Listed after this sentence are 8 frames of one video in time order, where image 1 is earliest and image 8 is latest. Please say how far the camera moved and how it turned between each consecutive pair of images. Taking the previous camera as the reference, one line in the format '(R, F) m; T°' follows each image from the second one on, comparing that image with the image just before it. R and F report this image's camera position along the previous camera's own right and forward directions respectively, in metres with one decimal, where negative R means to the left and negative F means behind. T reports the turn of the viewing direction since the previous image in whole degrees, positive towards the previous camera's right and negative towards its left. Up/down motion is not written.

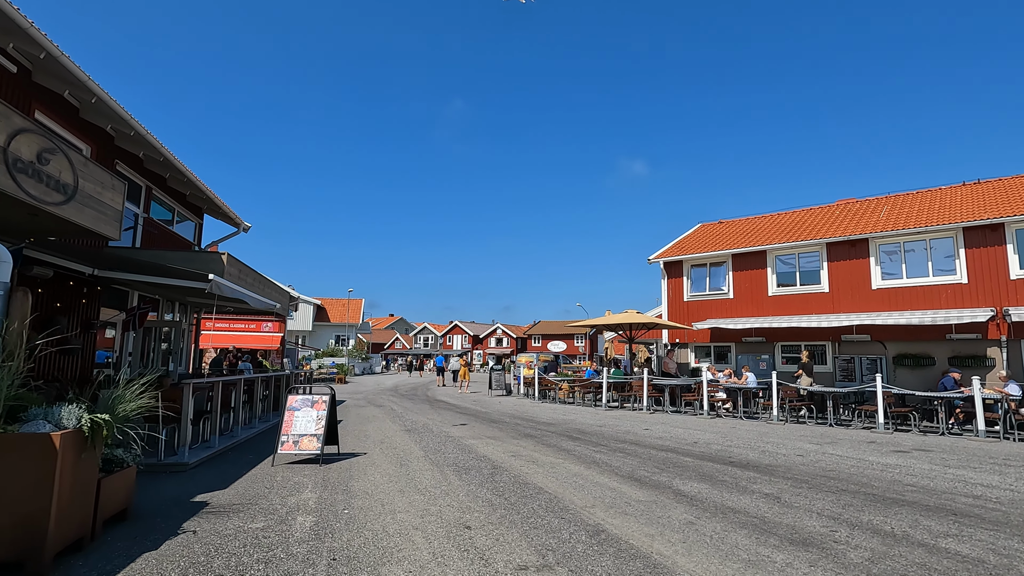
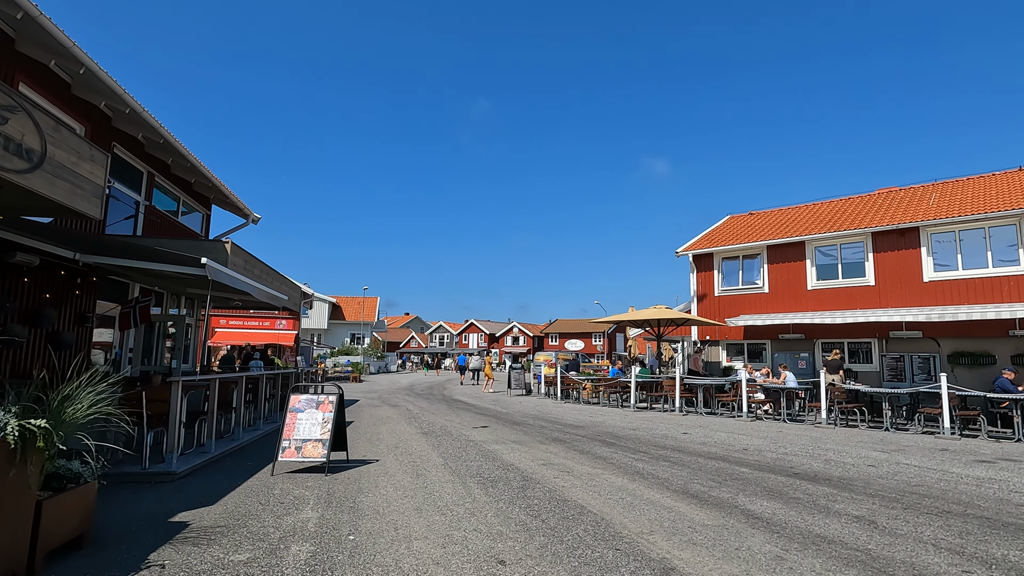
(-0.2, +1.0) m; -2°
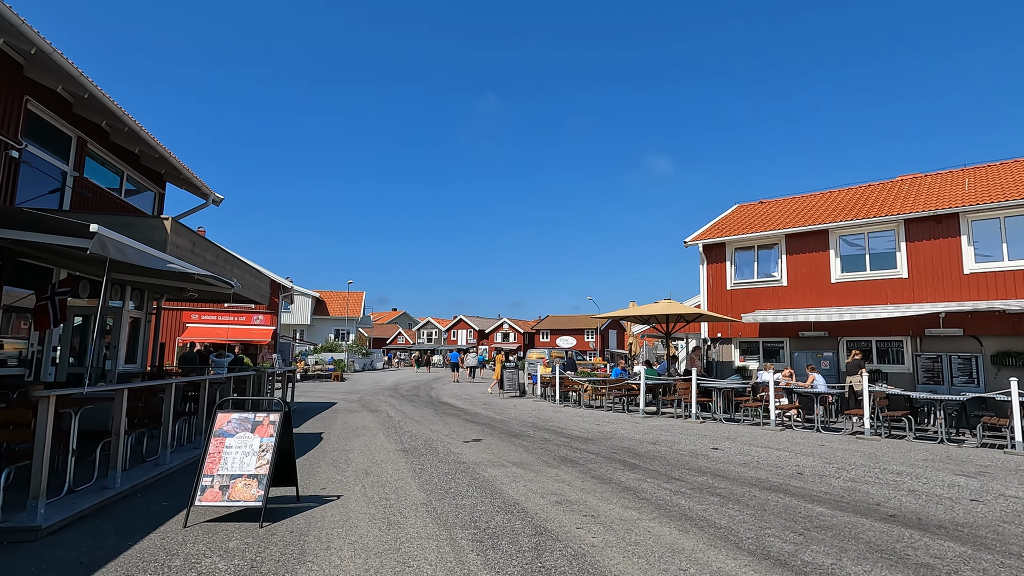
(-0.2, +1.8) m; +1°
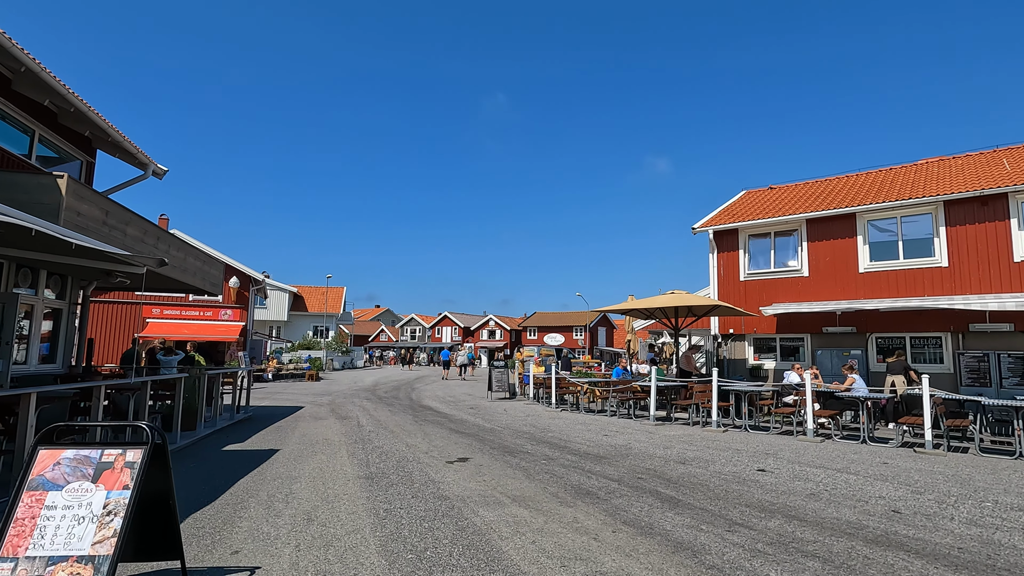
(-0.2, +2.0) m; +2°
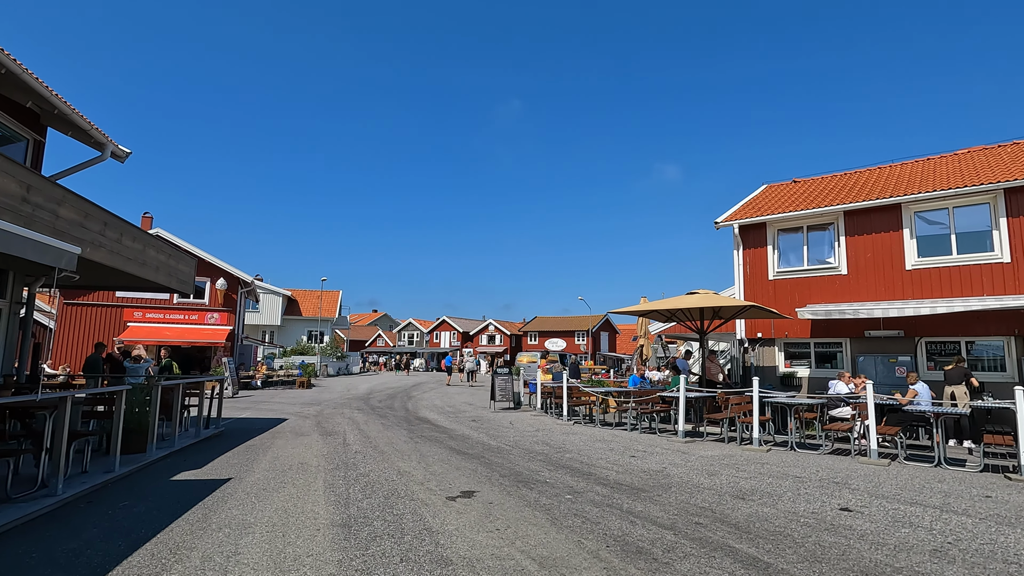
(-0.2, +1.6) m; 0°
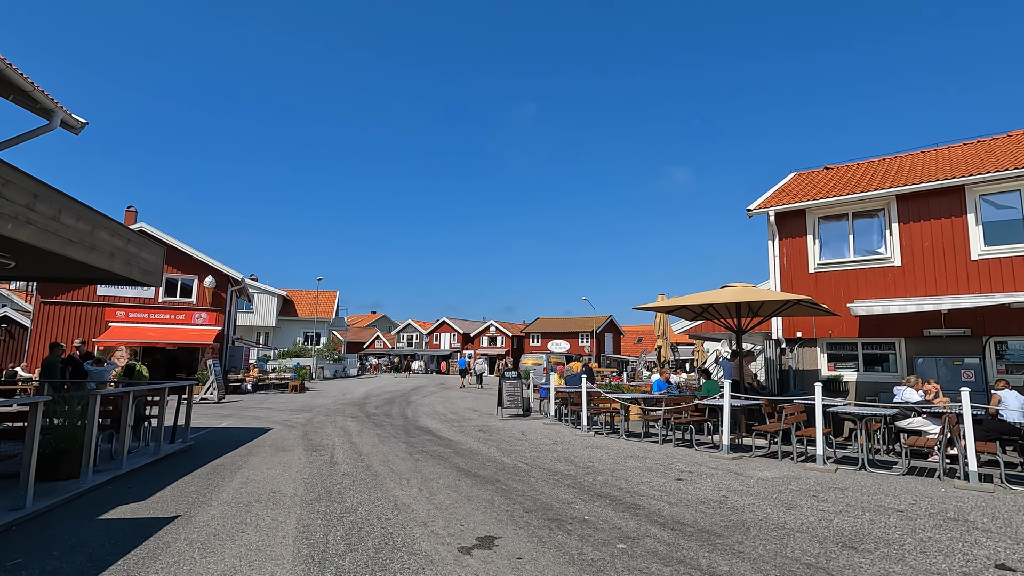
(-0.3, +1.6) m; 0°
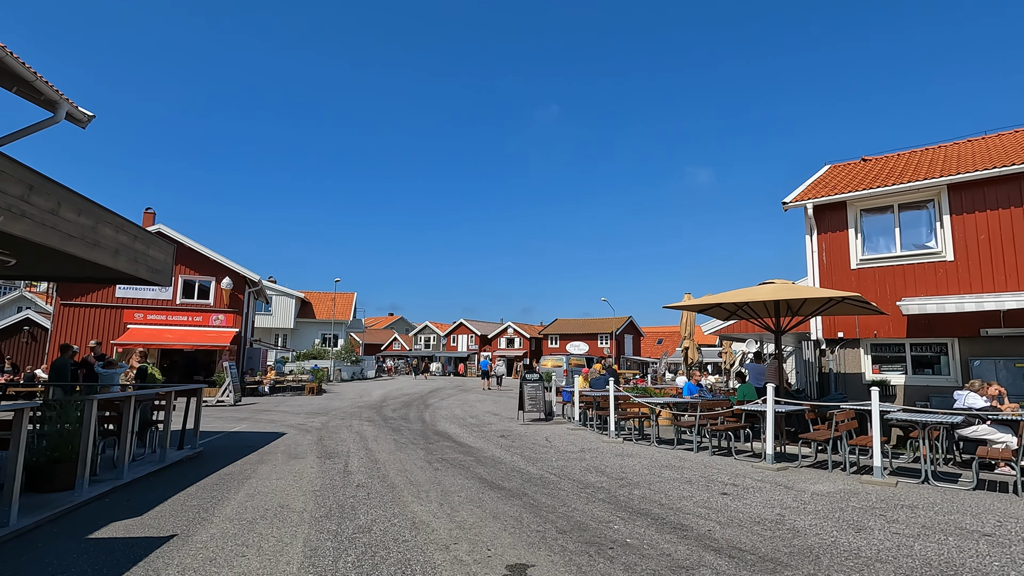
(-0.1, +0.6) m; -2°
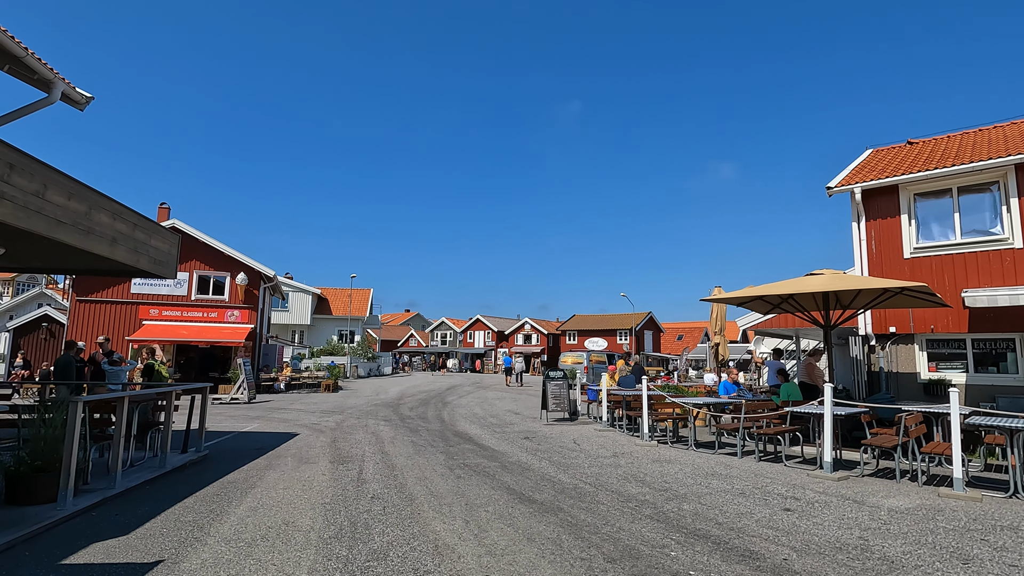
(-0.2, +0.8) m; -2°
